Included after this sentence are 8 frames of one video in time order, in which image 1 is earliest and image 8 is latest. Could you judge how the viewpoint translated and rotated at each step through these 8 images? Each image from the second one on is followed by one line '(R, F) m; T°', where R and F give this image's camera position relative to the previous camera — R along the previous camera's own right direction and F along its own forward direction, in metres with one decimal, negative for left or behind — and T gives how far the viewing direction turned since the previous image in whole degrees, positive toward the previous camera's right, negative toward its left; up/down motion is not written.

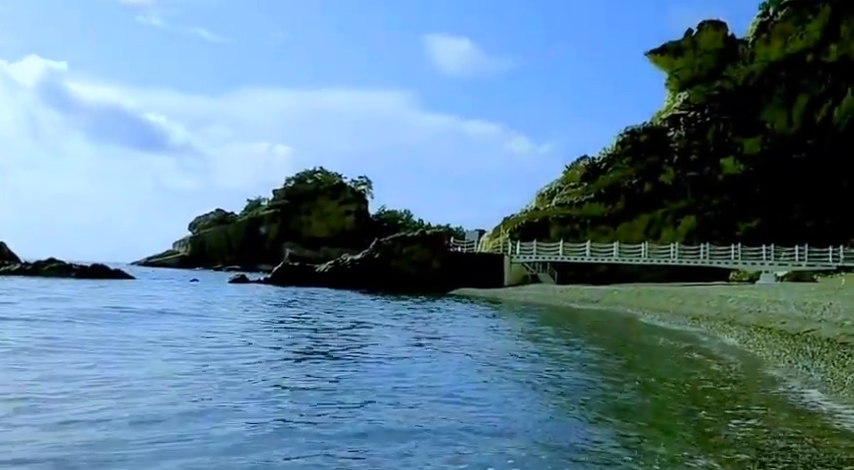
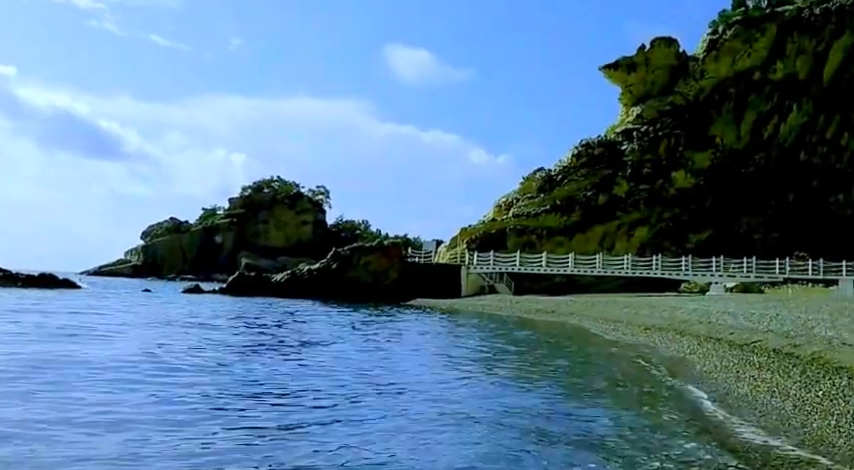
(0.0, -0.3) m; +3°
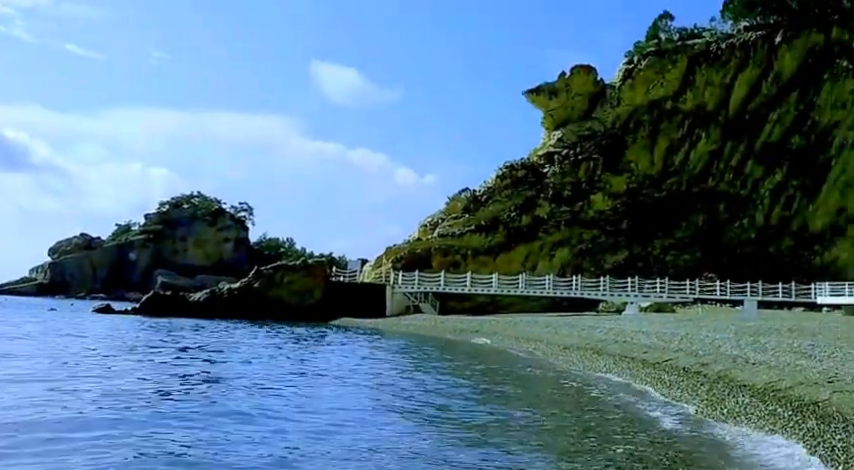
(+0.1, -0.7) m; +5°
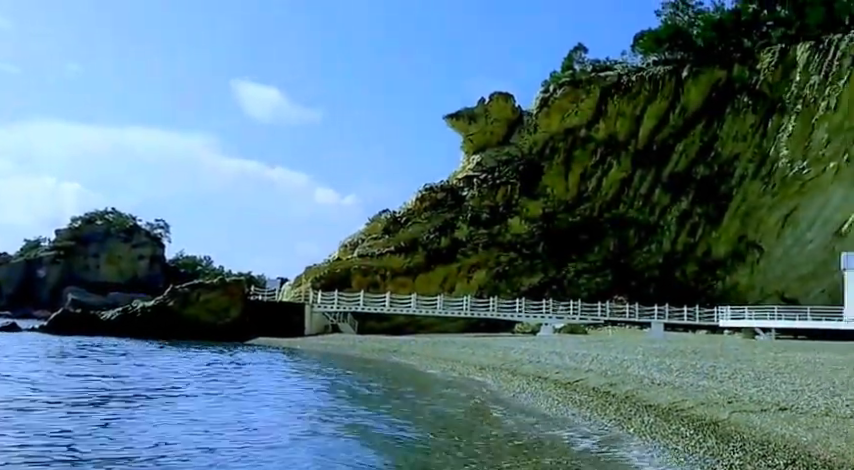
(0.0, -0.6) m; +5°
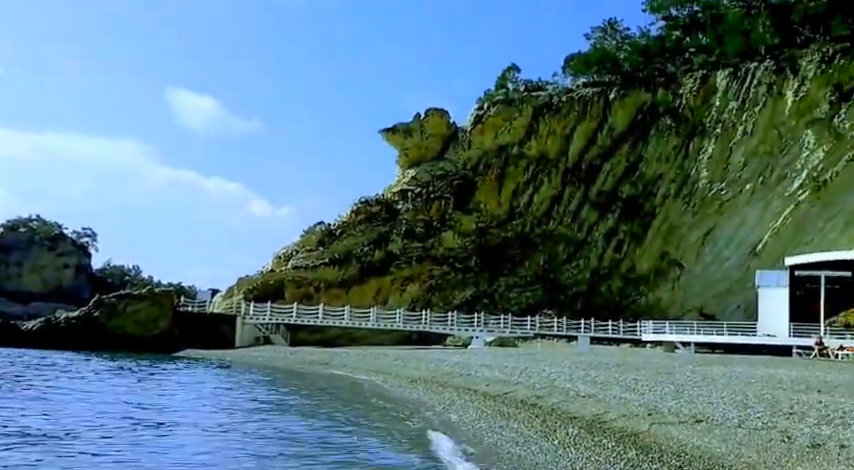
(0.0, -0.6) m; +4°
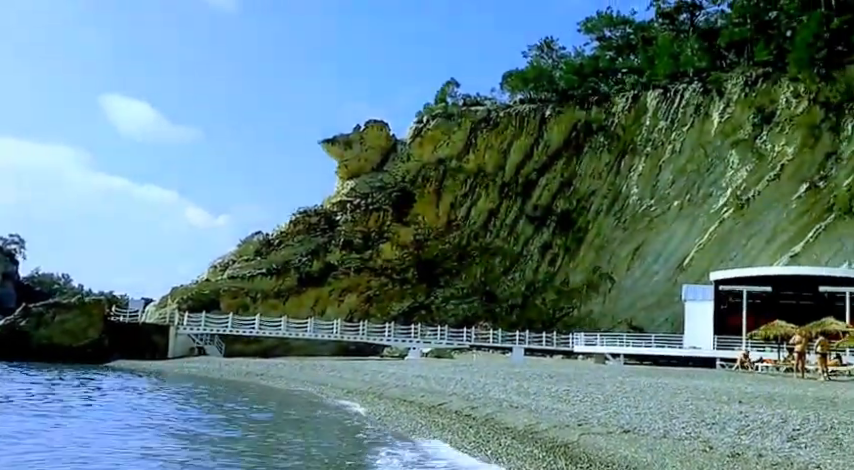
(0.0, -0.4) m; +4°
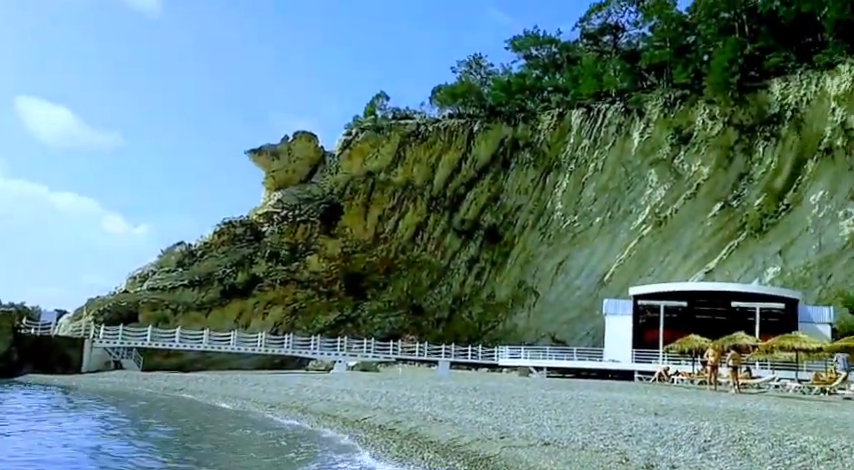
(+0.1, -0.1) m; +5°
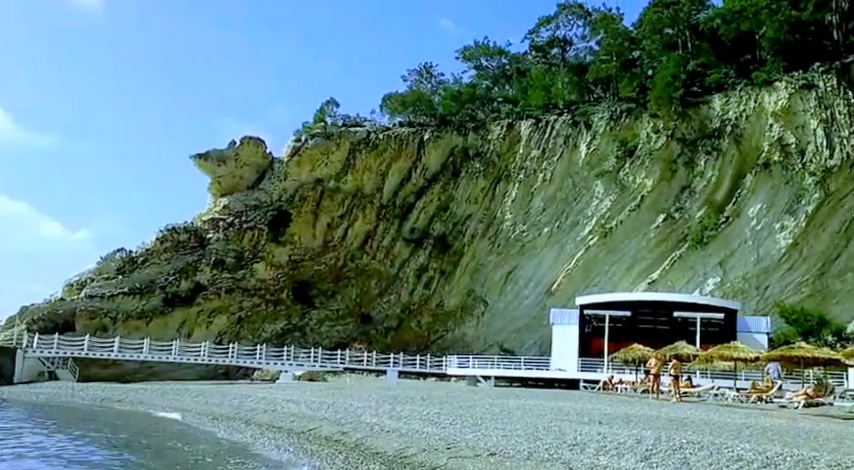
(+0.1, -0.1) m; +3°
